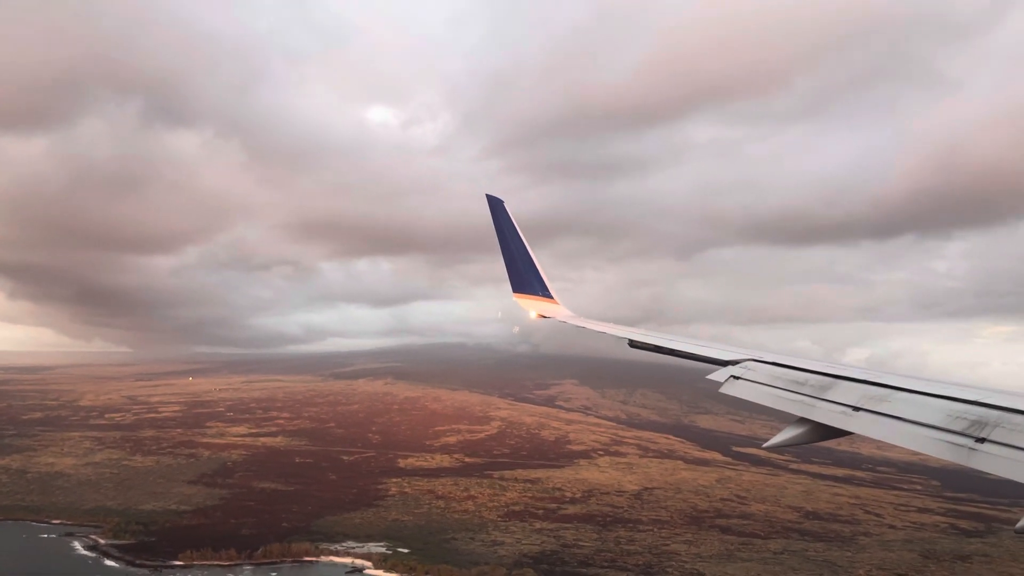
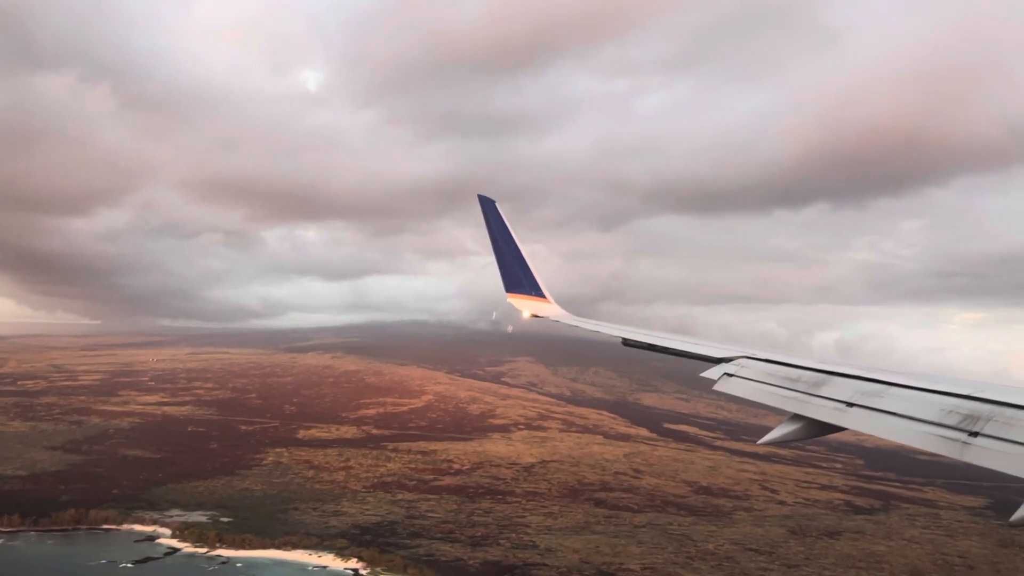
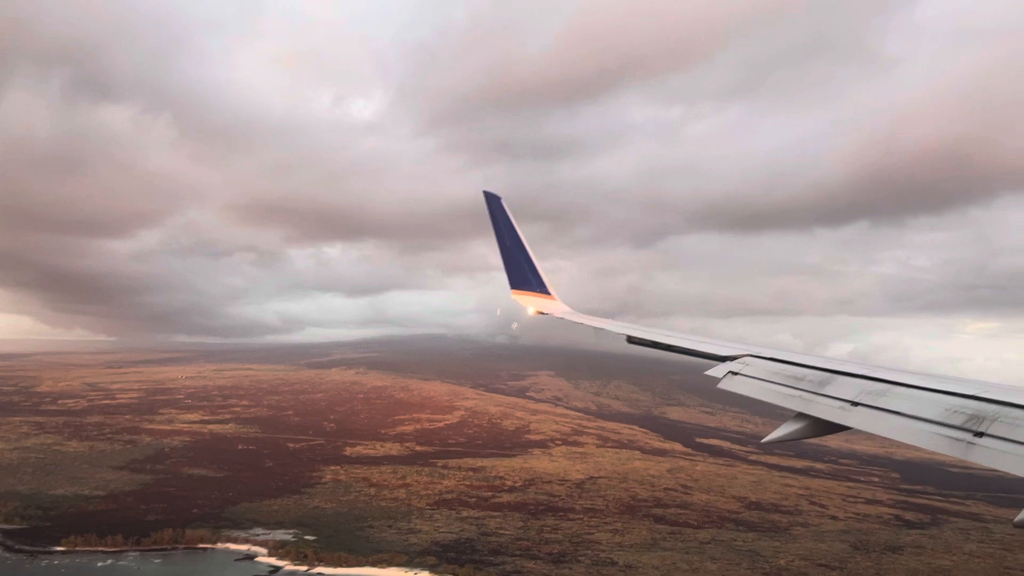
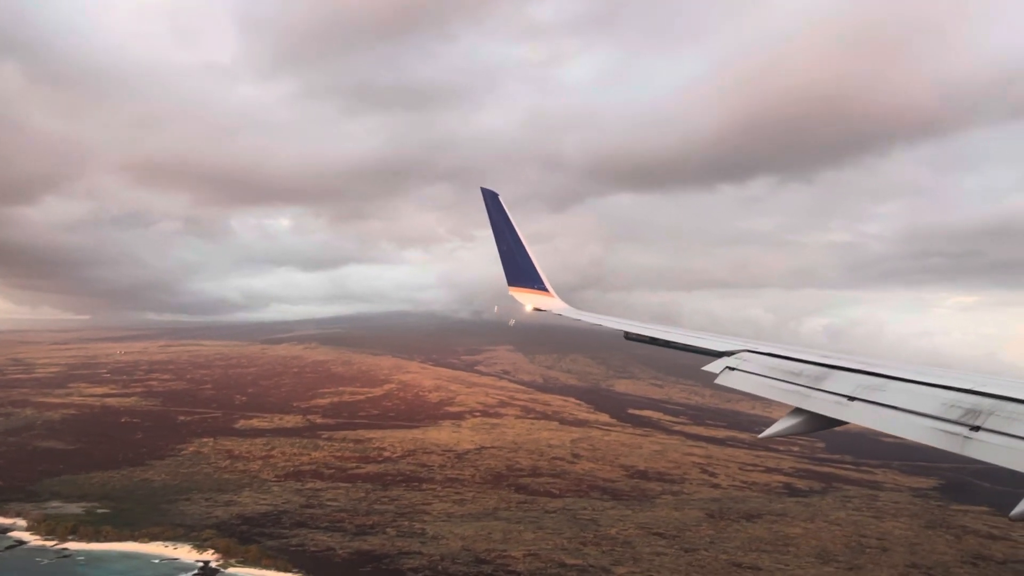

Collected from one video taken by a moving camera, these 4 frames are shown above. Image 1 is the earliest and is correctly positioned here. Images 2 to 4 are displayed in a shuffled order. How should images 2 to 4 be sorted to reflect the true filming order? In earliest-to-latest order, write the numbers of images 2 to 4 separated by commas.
3, 2, 4
